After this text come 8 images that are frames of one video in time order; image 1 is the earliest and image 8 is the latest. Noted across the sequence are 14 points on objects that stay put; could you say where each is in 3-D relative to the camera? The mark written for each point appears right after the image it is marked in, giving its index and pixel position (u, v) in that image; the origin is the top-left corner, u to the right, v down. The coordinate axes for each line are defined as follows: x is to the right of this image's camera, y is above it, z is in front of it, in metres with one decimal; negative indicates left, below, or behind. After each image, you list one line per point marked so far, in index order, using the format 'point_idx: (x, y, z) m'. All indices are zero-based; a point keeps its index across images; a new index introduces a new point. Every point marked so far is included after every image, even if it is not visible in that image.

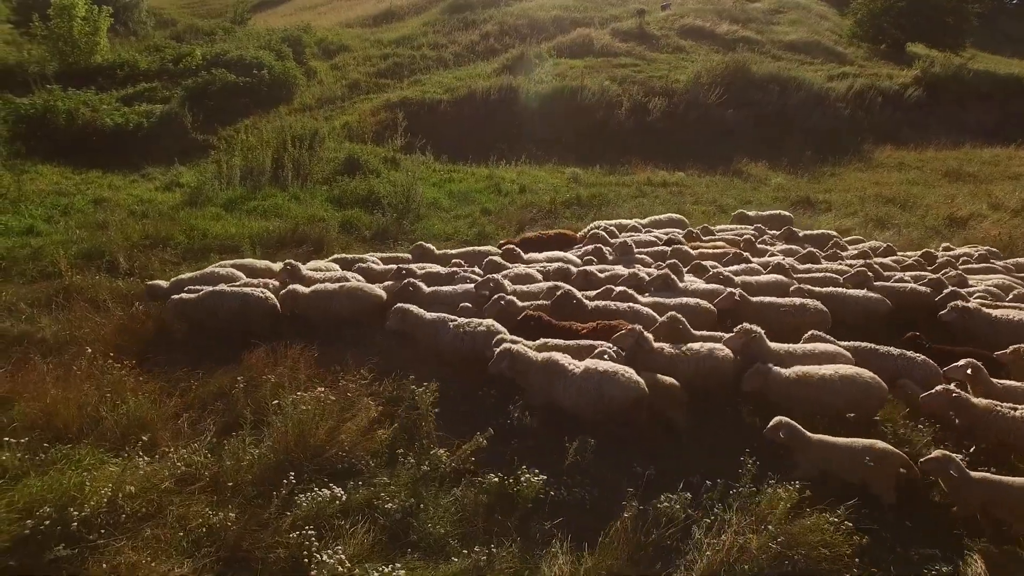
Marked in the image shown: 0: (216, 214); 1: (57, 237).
0: (-5.1, +1.3, +10.8) m
1: (-6.9, +0.8, +9.4) m
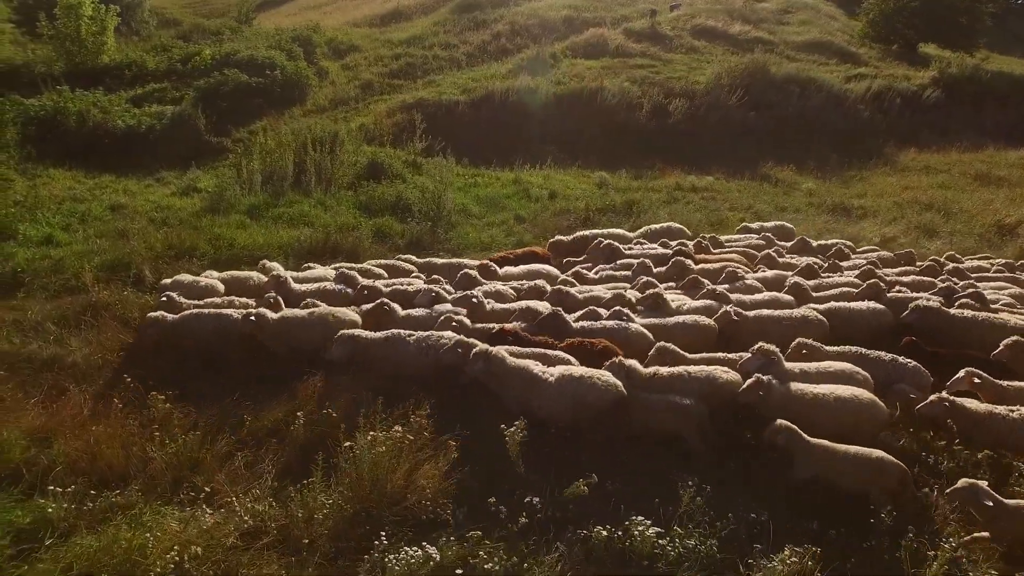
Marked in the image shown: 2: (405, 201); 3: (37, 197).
0: (-4.5, +1.1, +10.3) m
1: (-6.3, +0.6, +9.0) m
2: (-1.9, +1.6, +11.3) m
3: (-8.9, +1.7, +11.6) m
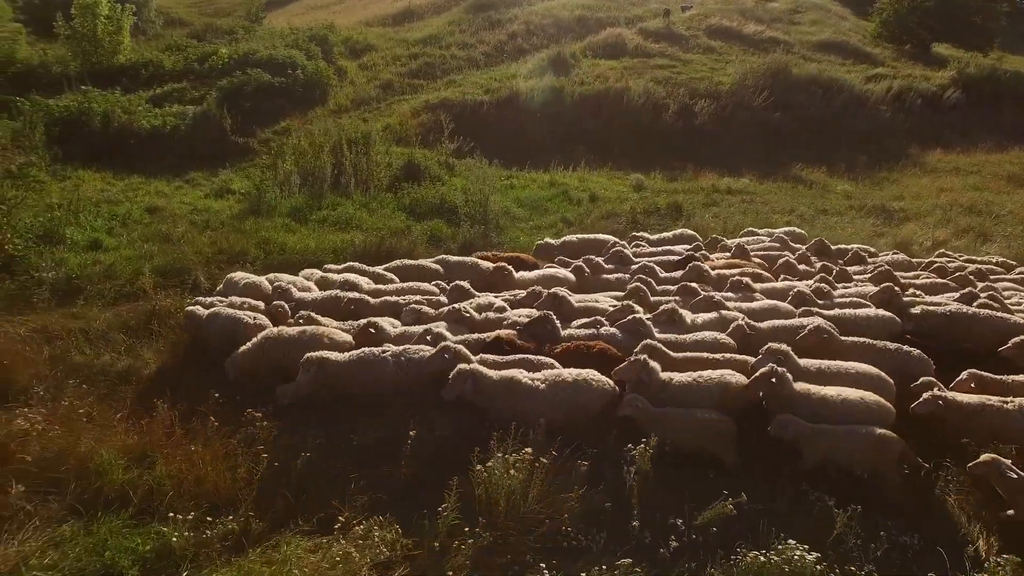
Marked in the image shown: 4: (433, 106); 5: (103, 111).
0: (-3.7, +1.0, +10.1) m
1: (-5.5, +0.5, +8.8) m
2: (-1.1, +1.5, +11.1) m
3: (-8.0, +1.7, +11.4) m
4: (-2.5, +5.8, +19.7) m
5: (-10.9, +4.7, +16.4) m
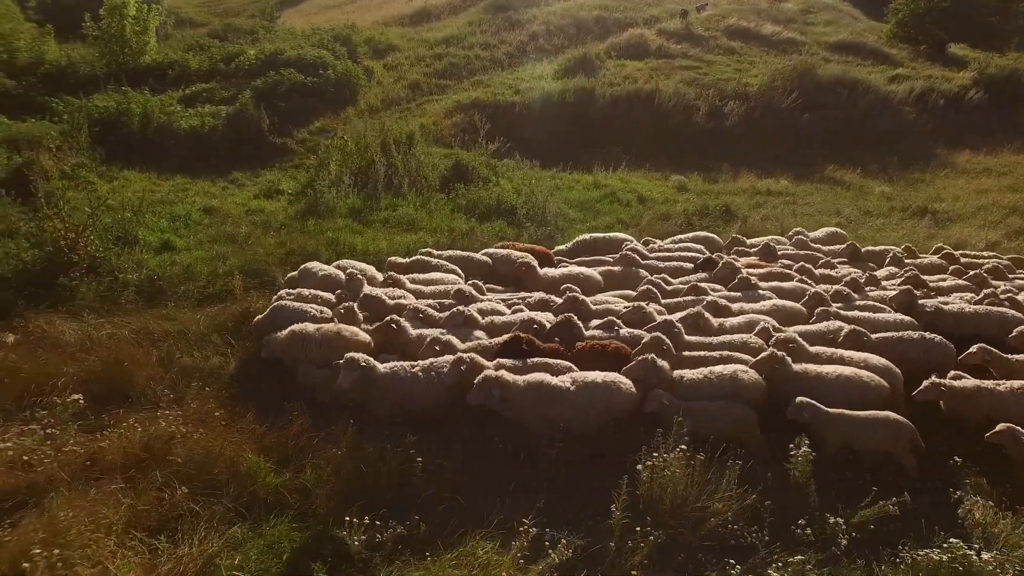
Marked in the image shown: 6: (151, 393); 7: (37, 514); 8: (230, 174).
0: (-2.7, +1.0, +10.1) m
1: (-4.5, +0.5, +8.8) m
2: (-0.1, +1.5, +11.1) m
3: (-7.0, +1.6, +11.4) m
4: (-1.5, +5.8, +19.8) m
5: (-9.8, +4.7, +16.5) m
6: (-3.2, -0.9, +5.5) m
7: (-3.0, -1.5, +4.0) m
8: (-6.8, +2.7, +14.8) m
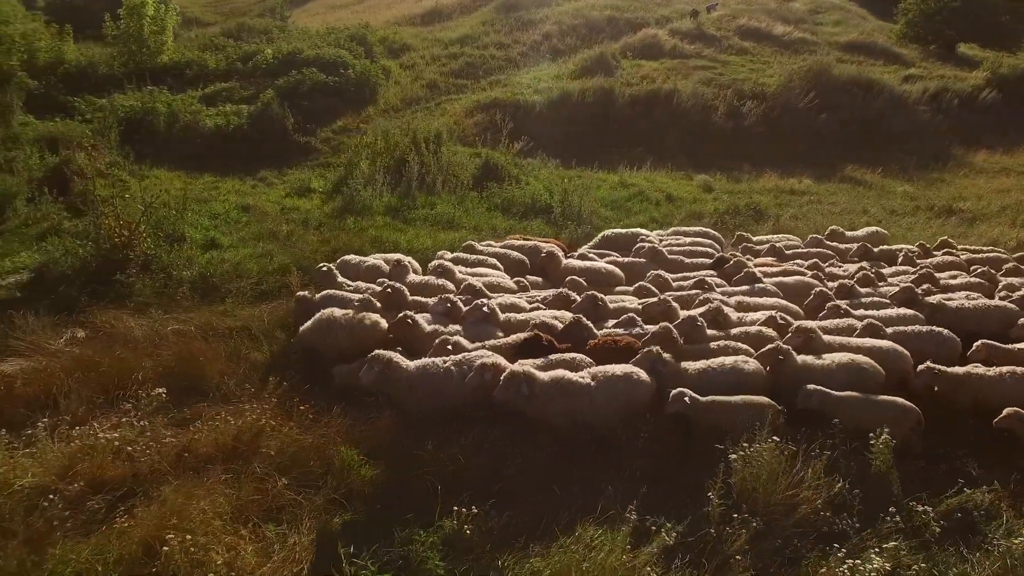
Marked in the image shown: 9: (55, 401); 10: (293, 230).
0: (-2.0, +1.1, +10.2) m
1: (-3.9, +0.6, +8.9) m
2: (+0.5, +1.5, +11.2) m
3: (-6.4, +1.7, +11.5) m
4: (-0.9, +5.8, +19.9) m
5: (-9.2, +4.7, +16.6) m
6: (-2.6, -0.9, +5.6) m
7: (-2.4, -1.4, +4.1) m
8: (-6.1, +2.8, +14.9) m
9: (-3.8, -0.9, +5.1) m
10: (-3.5, +0.9, +9.9) m
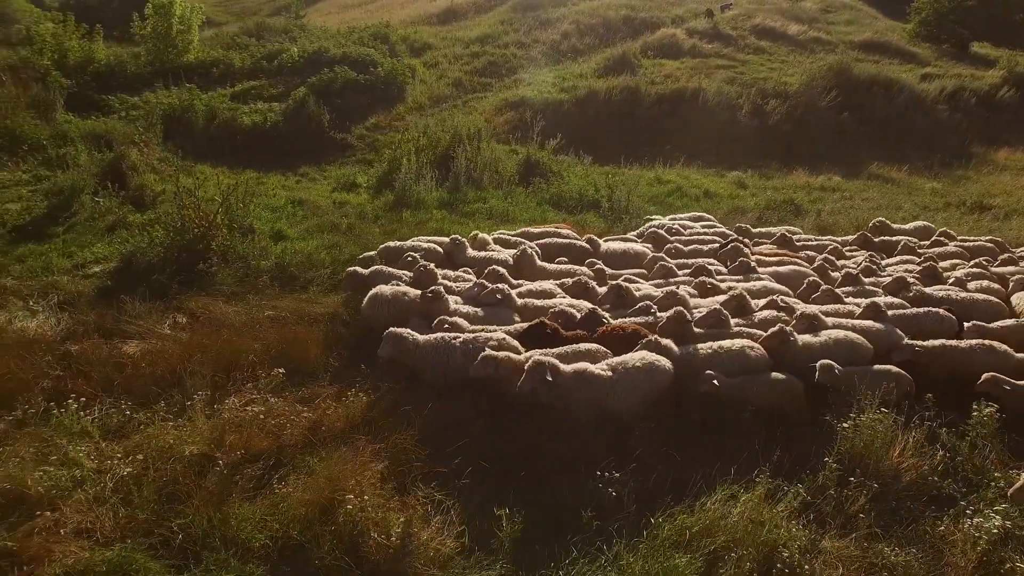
0: (-1.2, +1.2, +10.5) m
1: (-3.0, +0.7, +9.2) m
2: (+1.4, +1.7, +11.5) m
3: (-5.5, +1.8, +11.8) m
4: (+0.1, +6.0, +20.1) m
5: (-8.3, +4.9, +16.9) m
6: (-1.7, -0.8, +5.9) m
7: (-1.5, -1.3, +4.3) m
8: (-5.2, +2.9, +15.1) m
9: (-2.9, -0.8, +5.4) m
10: (-2.6, +1.1, +10.2) m
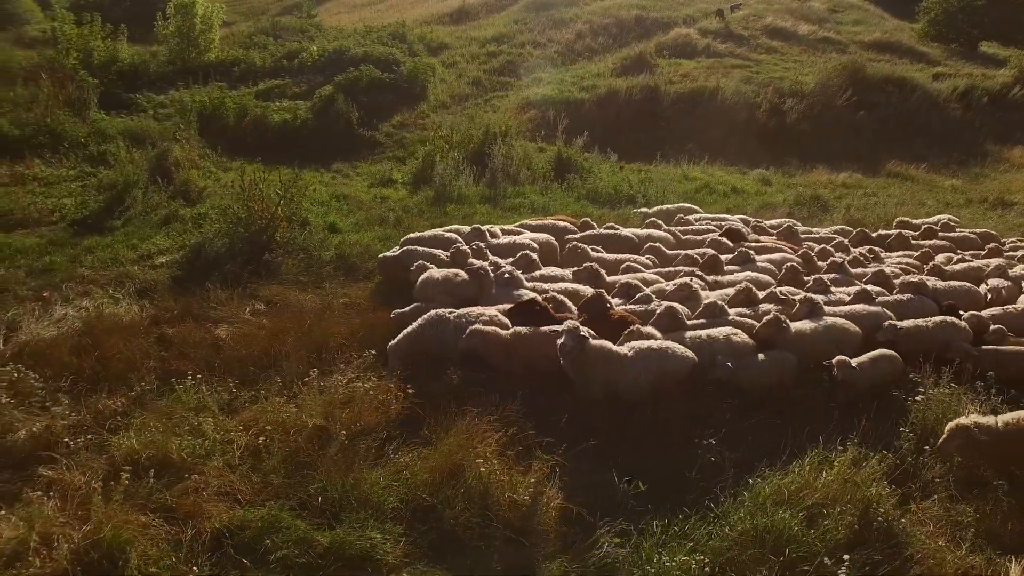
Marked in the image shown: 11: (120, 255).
0: (-0.4, +1.3, +10.8) m
1: (-2.3, +0.8, +9.5) m
2: (+2.1, +1.8, +11.8) m
3: (-4.8, +2.0, +12.1) m
4: (+0.8, +6.1, +20.4) m
5: (-7.6, +5.0, +17.2) m
6: (-1.0, -0.6, +6.2) m
7: (-0.8, -1.2, +4.6) m
8: (-4.5, +3.1, +15.4) m
9: (-2.2, -0.7, +5.7) m
10: (-1.9, +1.2, +10.5) m
11: (-5.5, +0.5, +8.7) m
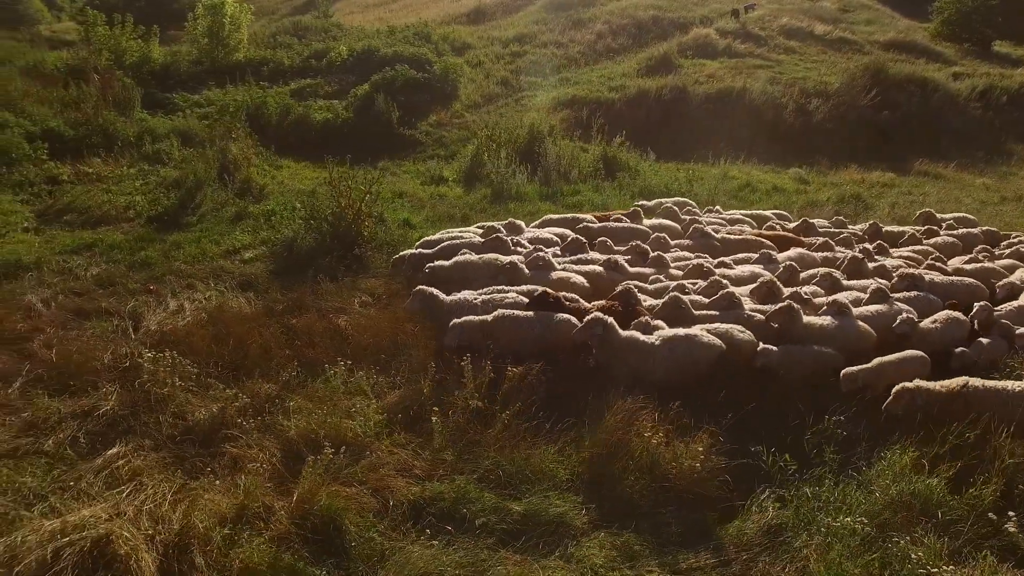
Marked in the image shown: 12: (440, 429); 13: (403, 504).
0: (+0.6, +1.4, +11.1) m
1: (-1.2, +0.9, +9.8) m
2: (+3.2, +1.9, +12.1) m
3: (-3.7, +2.1, +12.4) m
4: (+1.9, +6.2, +20.7) m
5: (-6.5, +5.1, +17.5) m
6: (+0.1, -0.5, +6.5) m
7: (+0.3, -1.1, +4.9) m
8: (-3.4, +3.2, +15.7) m
9: (-1.1, -0.6, +6.0) m
10: (-0.8, +1.3, +10.8) m
11: (-4.4, +0.5, +9.0) m
12: (-0.5, -1.1, +4.6) m
13: (-0.7, -1.4, +4.0) m
